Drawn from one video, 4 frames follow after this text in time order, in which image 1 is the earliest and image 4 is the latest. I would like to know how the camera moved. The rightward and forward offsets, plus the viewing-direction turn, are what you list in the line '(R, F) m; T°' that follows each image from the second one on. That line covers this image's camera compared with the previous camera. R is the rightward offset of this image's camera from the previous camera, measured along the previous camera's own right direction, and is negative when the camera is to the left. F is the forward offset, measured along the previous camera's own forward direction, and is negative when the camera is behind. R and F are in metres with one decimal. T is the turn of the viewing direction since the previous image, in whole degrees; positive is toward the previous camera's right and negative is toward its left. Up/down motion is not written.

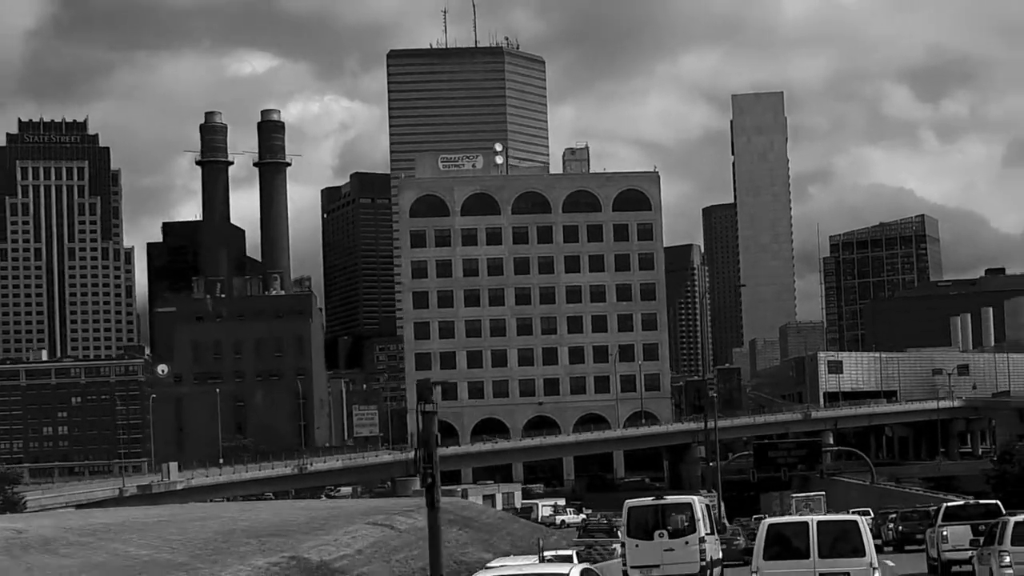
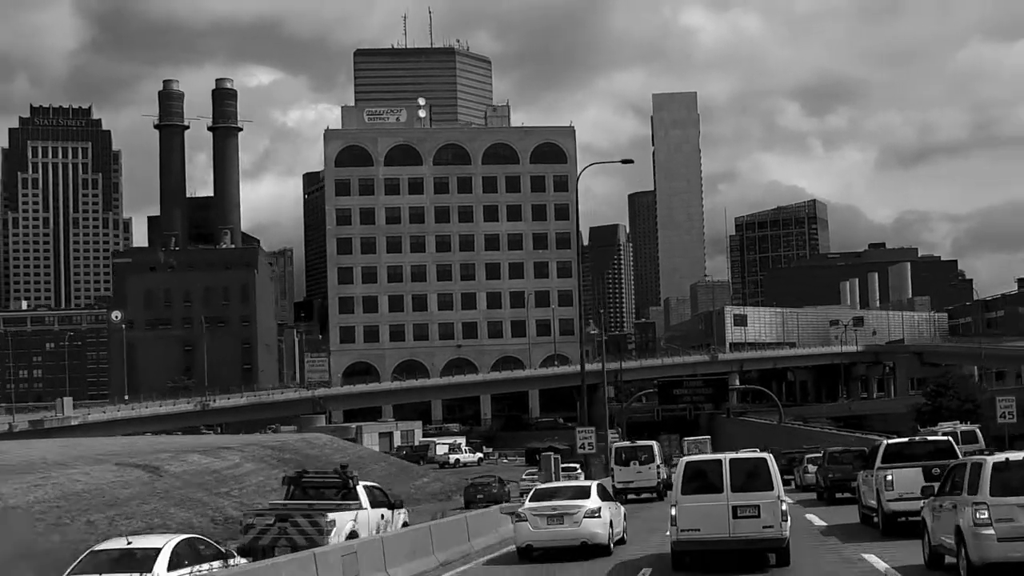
(+1.9, +7.4) m; +4°
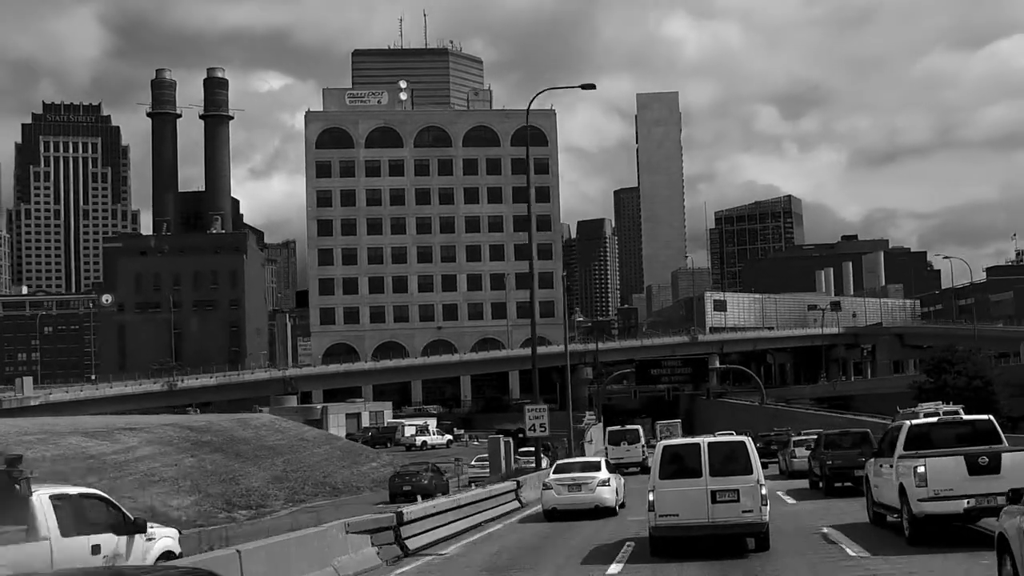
(+0.7, +4.3) m; +1°
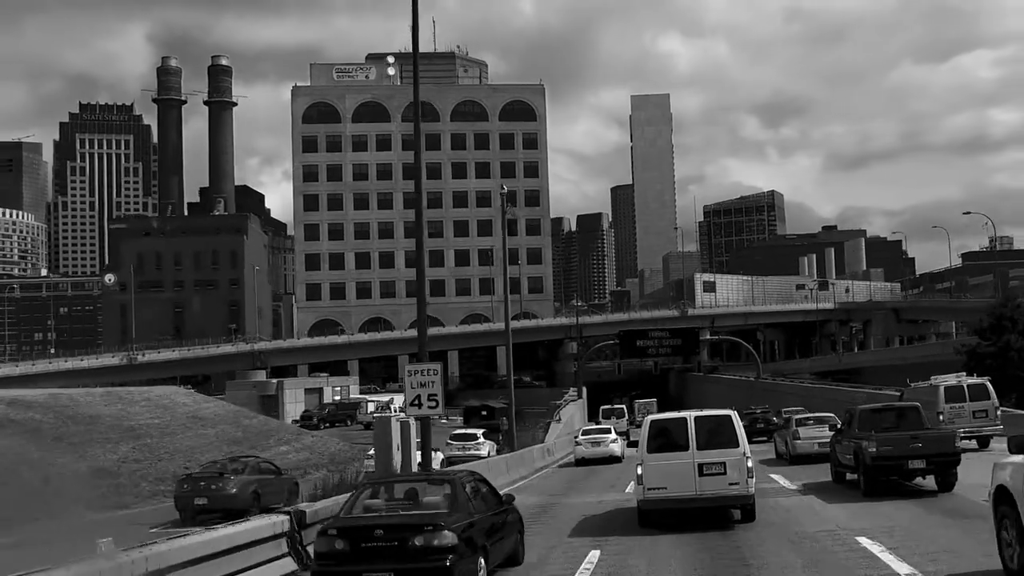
(-1.4, -2.9) m; 0°
